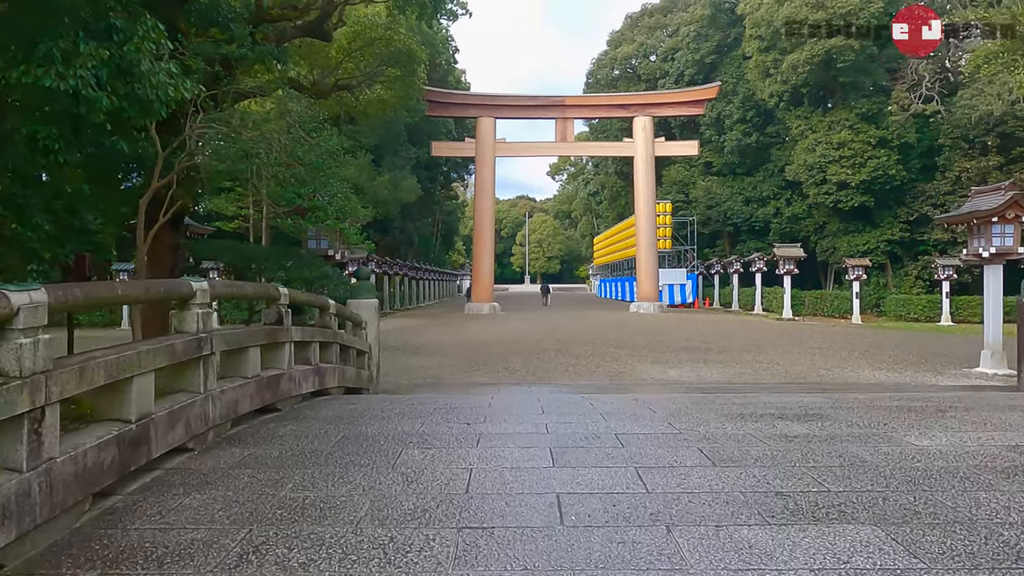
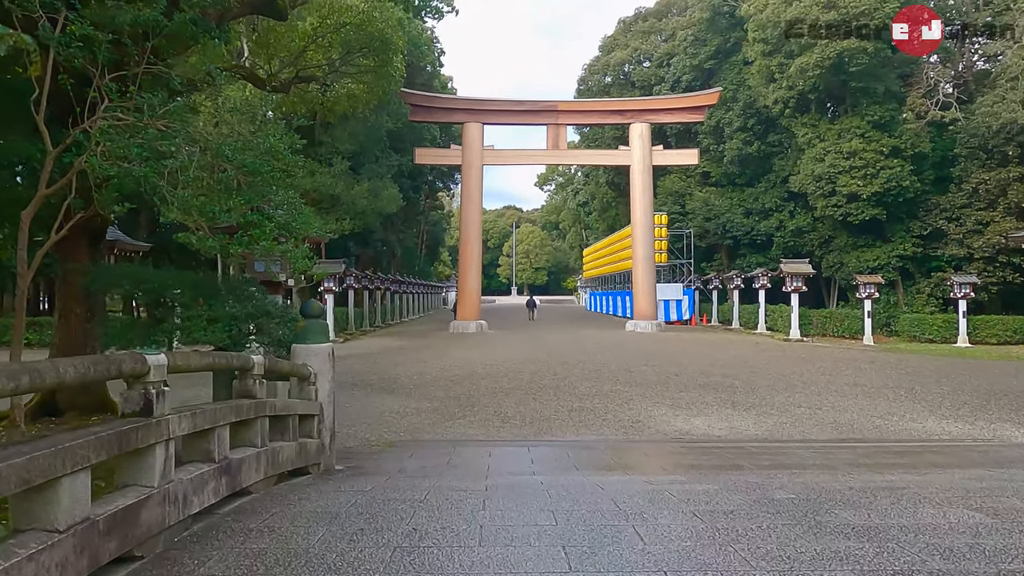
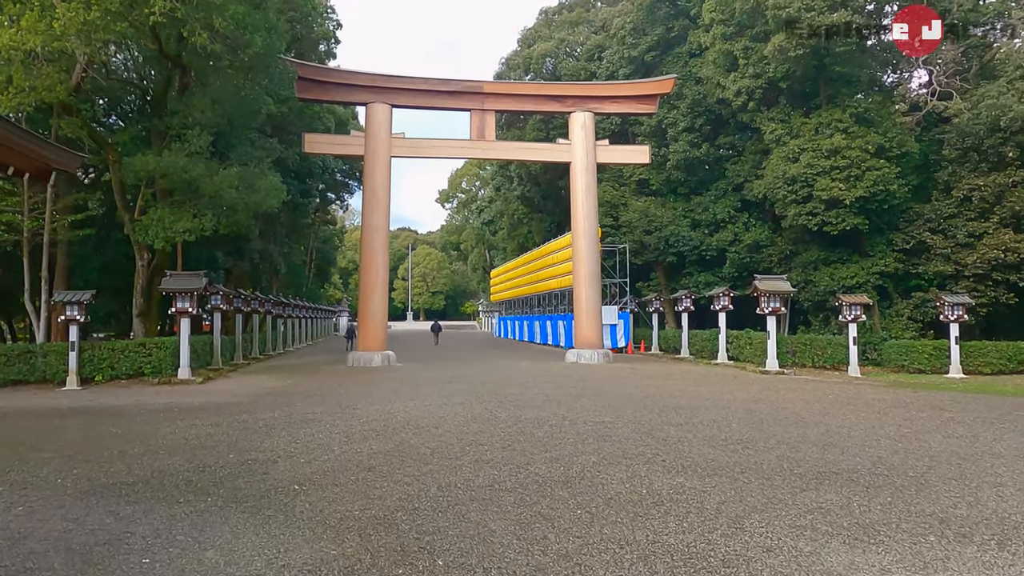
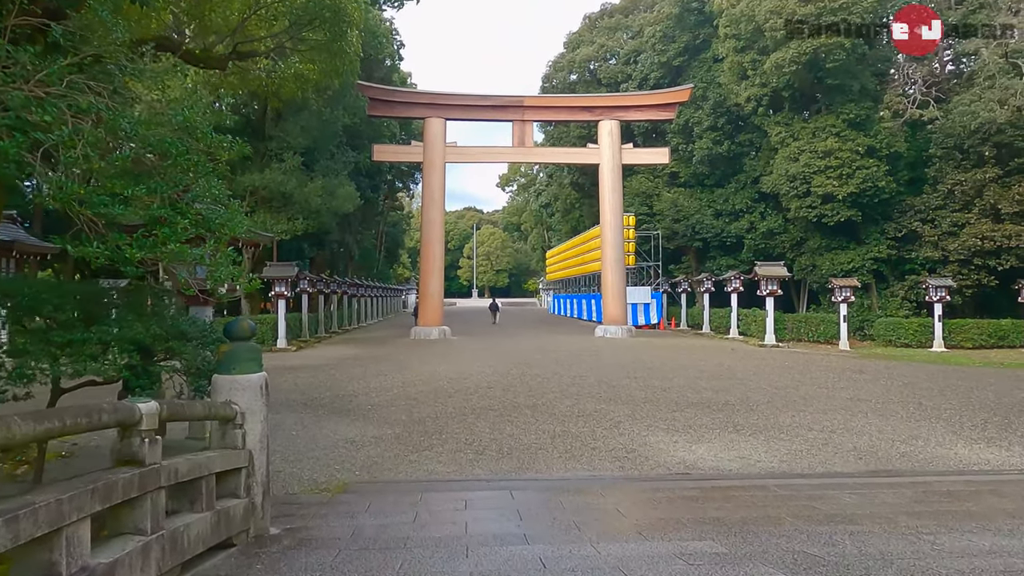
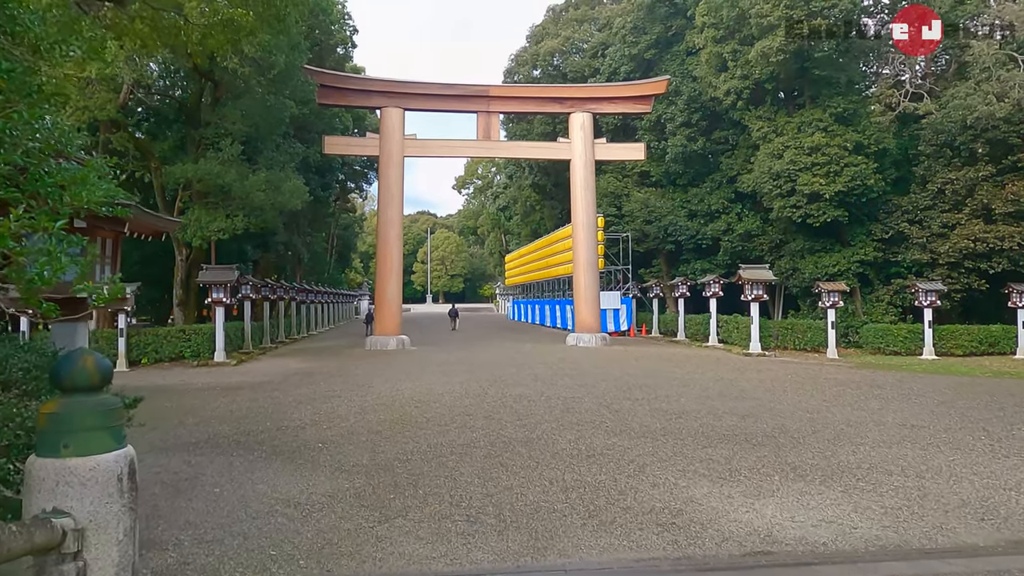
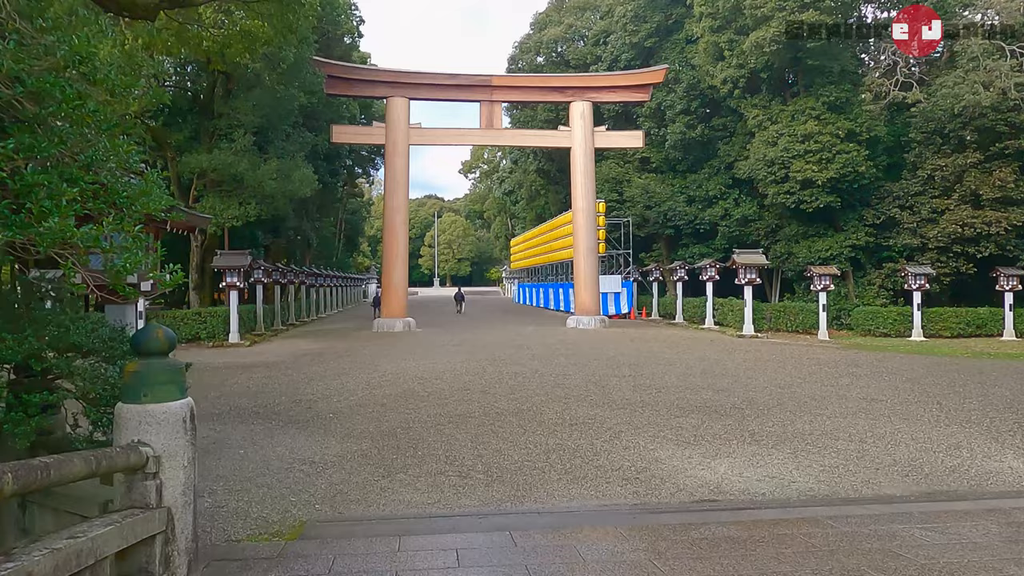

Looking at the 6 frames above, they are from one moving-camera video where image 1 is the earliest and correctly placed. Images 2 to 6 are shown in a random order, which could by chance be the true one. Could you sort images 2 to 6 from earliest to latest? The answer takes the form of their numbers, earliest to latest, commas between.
2, 4, 6, 5, 3
